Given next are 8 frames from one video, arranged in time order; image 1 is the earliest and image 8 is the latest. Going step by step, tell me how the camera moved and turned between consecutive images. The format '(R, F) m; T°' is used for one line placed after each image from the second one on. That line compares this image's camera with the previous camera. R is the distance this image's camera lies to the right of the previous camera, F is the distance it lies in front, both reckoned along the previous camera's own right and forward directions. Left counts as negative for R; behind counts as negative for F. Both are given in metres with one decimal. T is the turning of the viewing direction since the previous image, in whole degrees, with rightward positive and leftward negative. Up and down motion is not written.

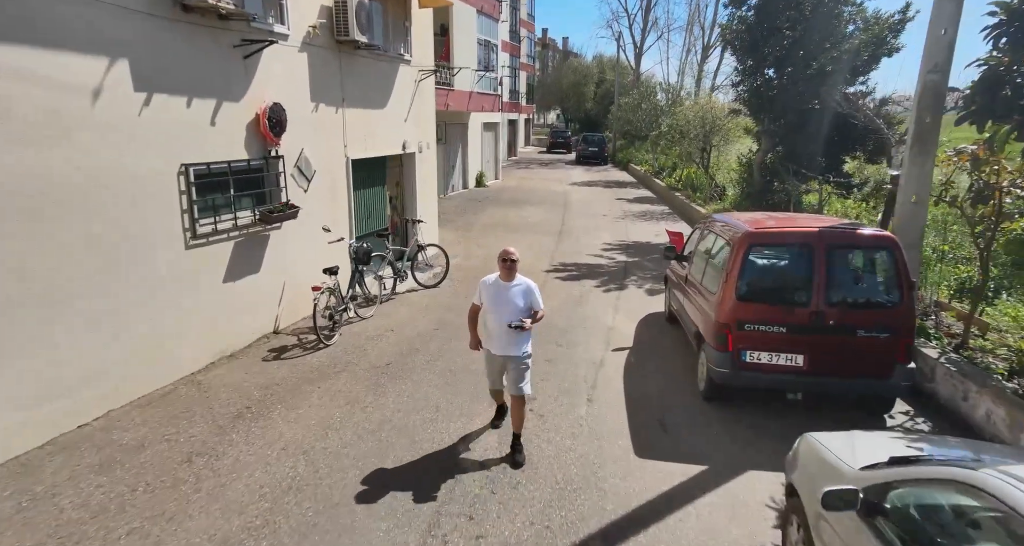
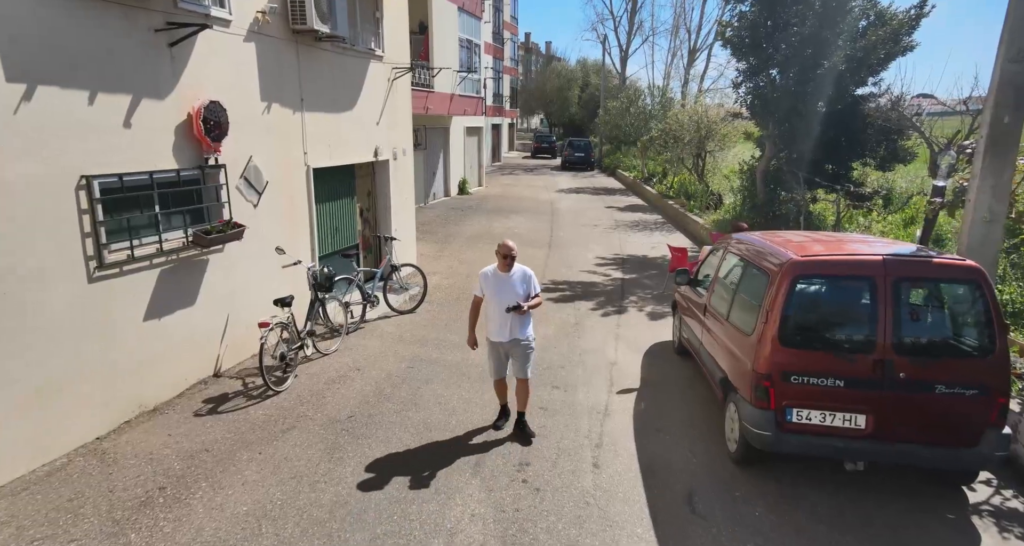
(0.0, +1.0) m; +2°
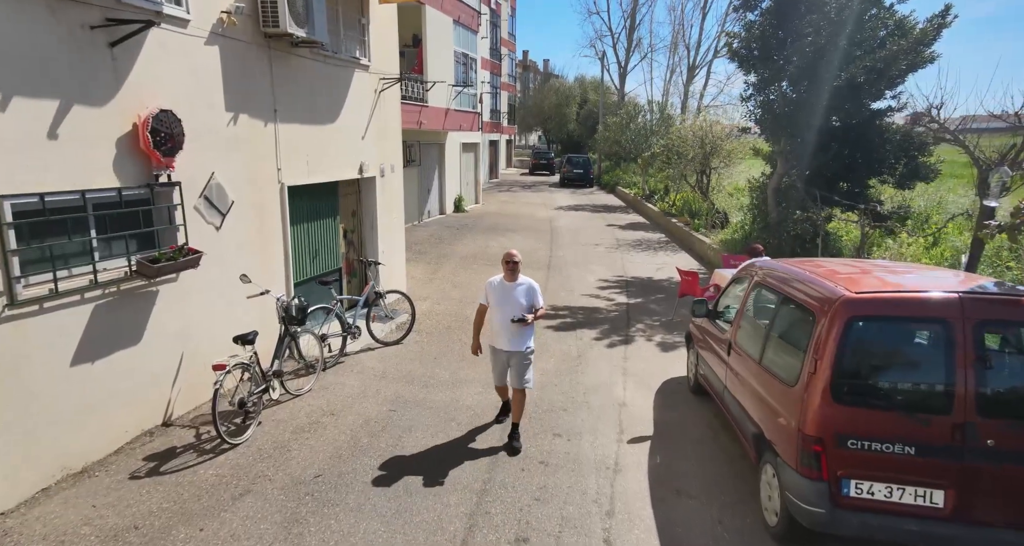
(0.0, +0.7) m; 0°
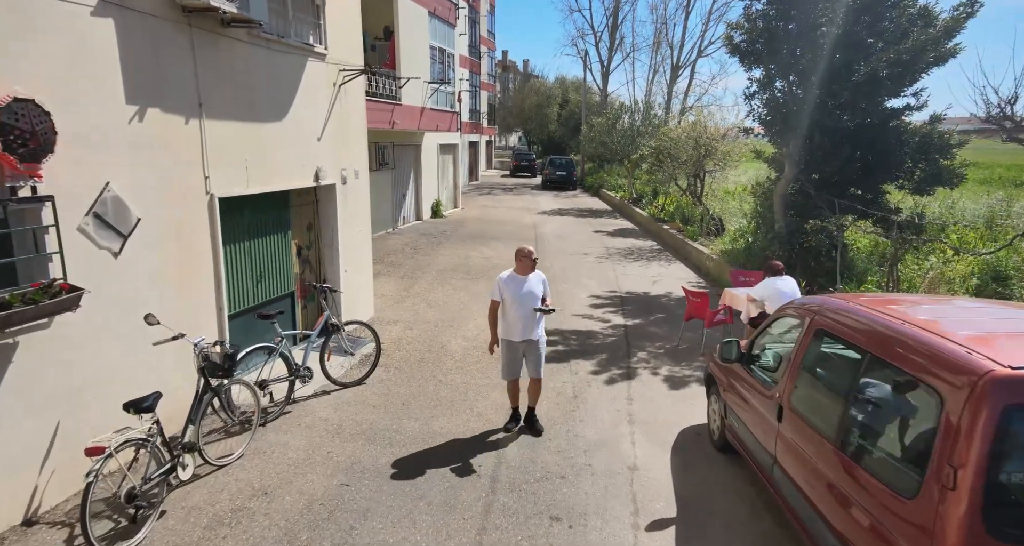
(0.0, +1.2) m; +2°
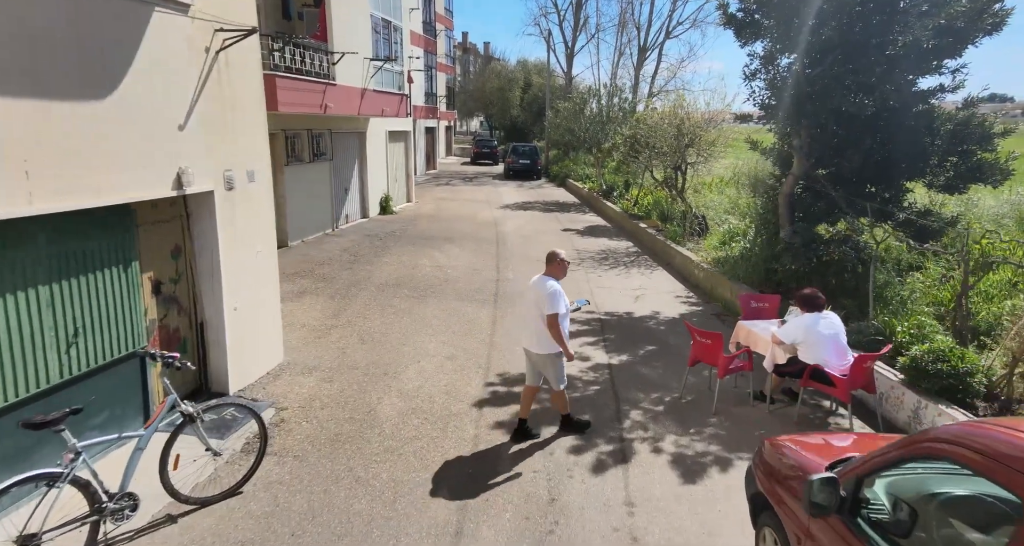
(+0.1, +2.0) m; +3°
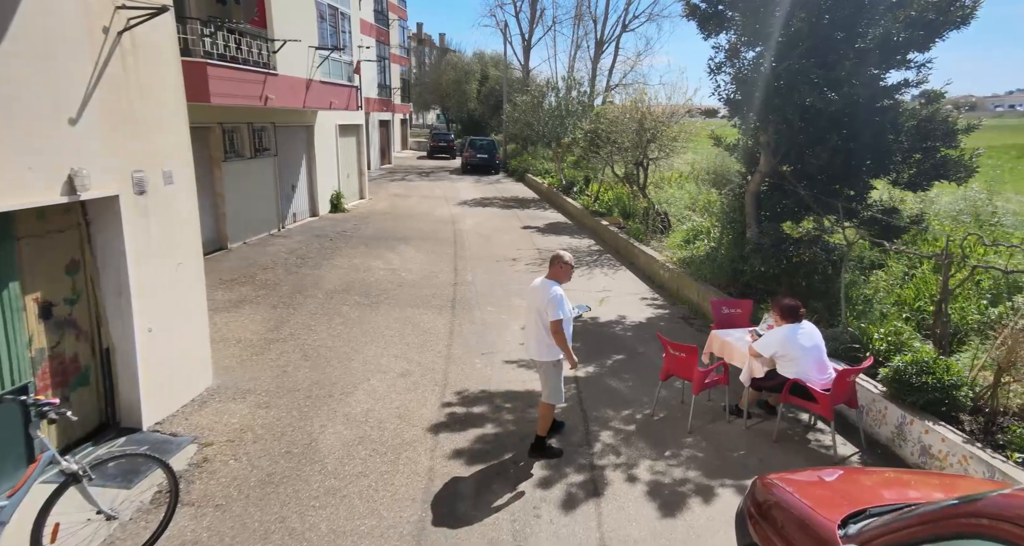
(0.0, +0.5) m; +4°
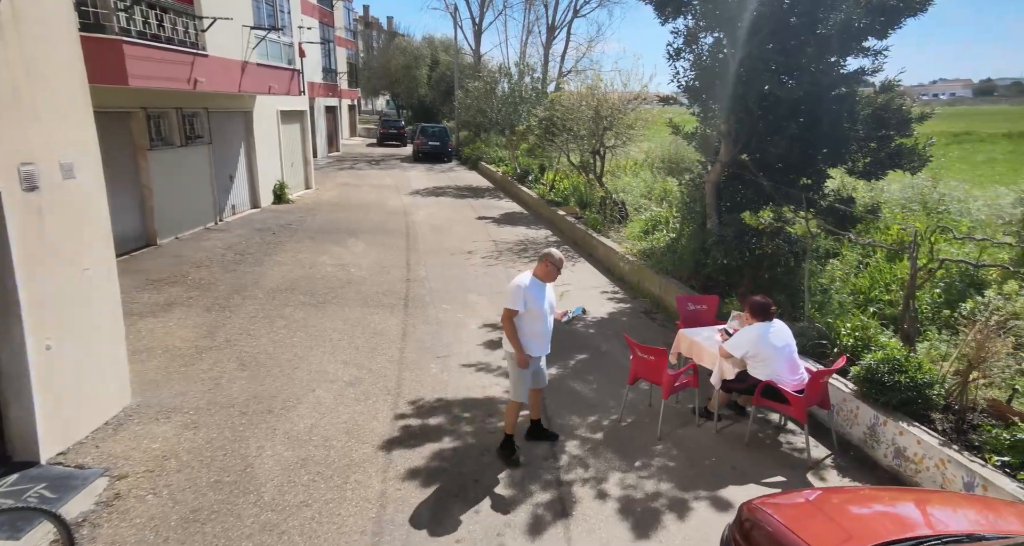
(0.0, +0.4) m; +4°
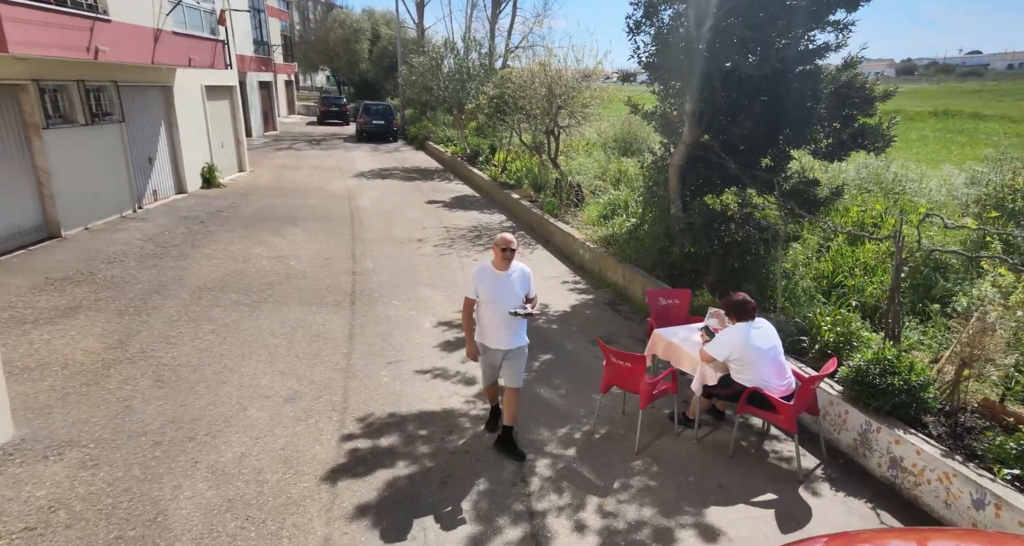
(-0.1, +0.6) m; +5°
